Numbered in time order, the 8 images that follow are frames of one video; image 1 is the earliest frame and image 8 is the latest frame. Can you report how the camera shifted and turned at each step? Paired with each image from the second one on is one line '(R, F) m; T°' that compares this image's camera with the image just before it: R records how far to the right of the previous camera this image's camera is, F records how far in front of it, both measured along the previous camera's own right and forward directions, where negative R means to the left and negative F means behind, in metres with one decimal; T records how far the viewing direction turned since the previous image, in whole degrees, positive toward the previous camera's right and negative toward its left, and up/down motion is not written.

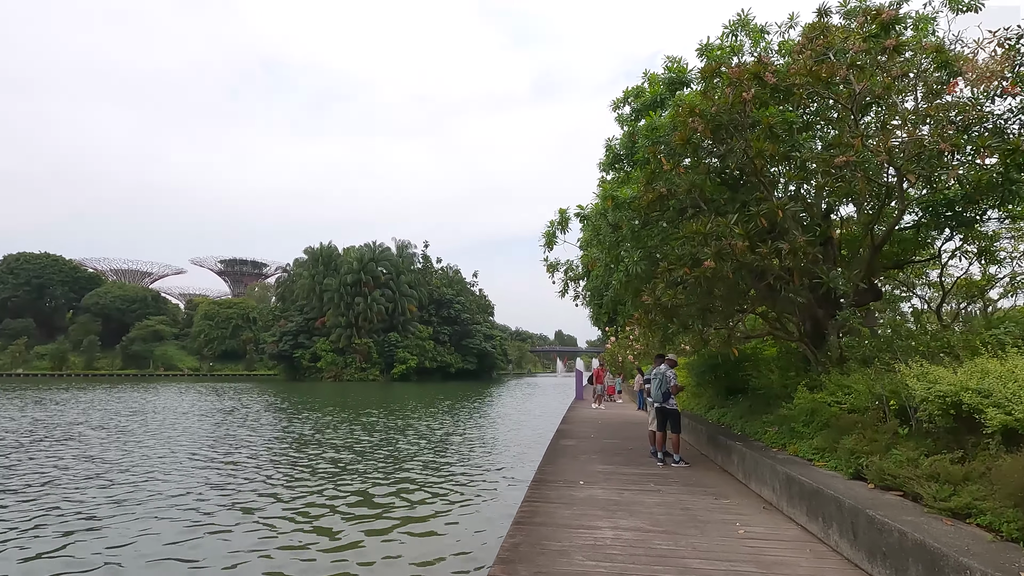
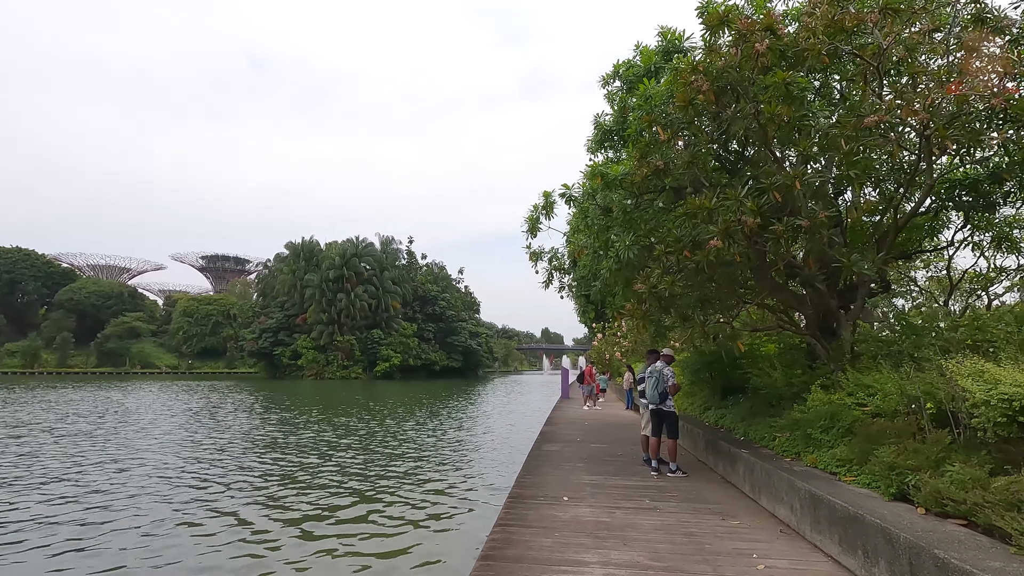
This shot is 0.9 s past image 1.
(+0.1, +0.8) m; +1°
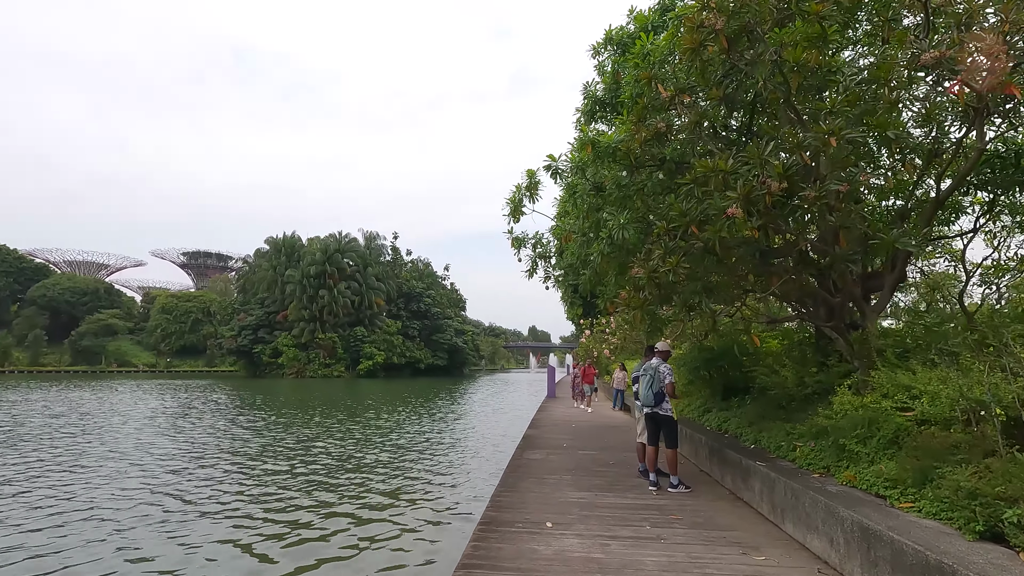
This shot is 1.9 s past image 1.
(+0.1, +0.9) m; +1°
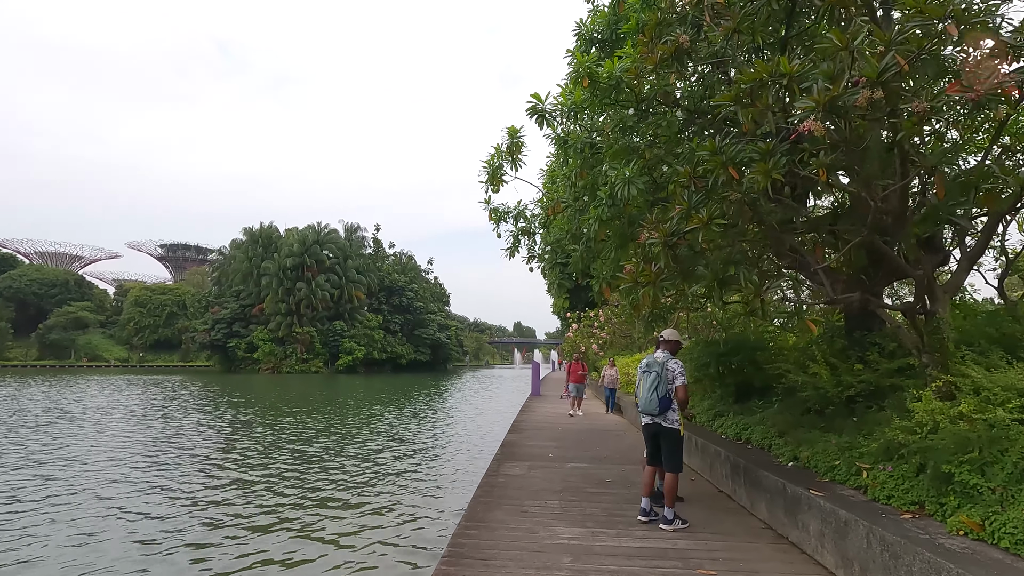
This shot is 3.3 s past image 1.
(+0.1, +1.3) m; +2°
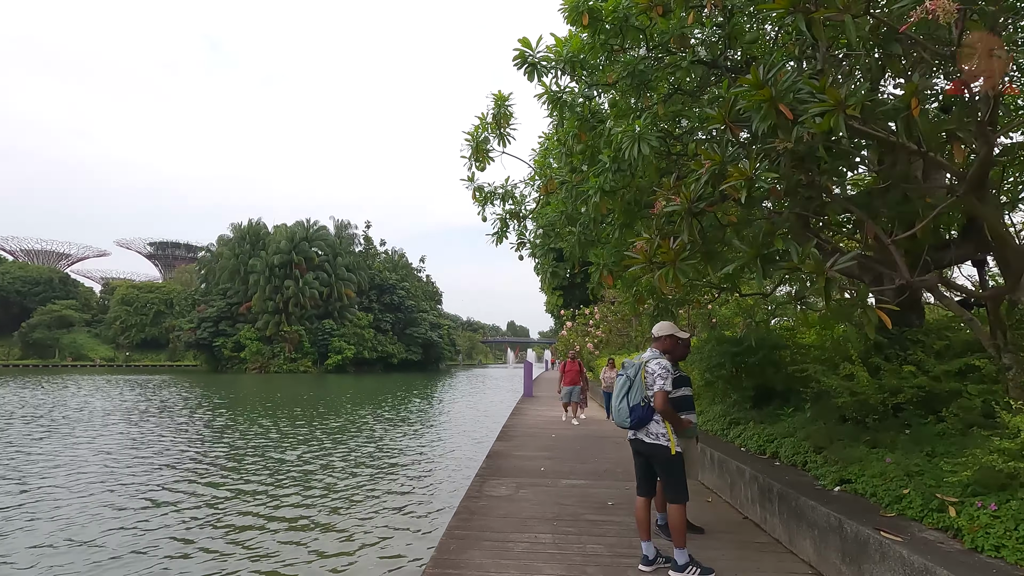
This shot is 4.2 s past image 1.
(+0.1, +0.9) m; +1°
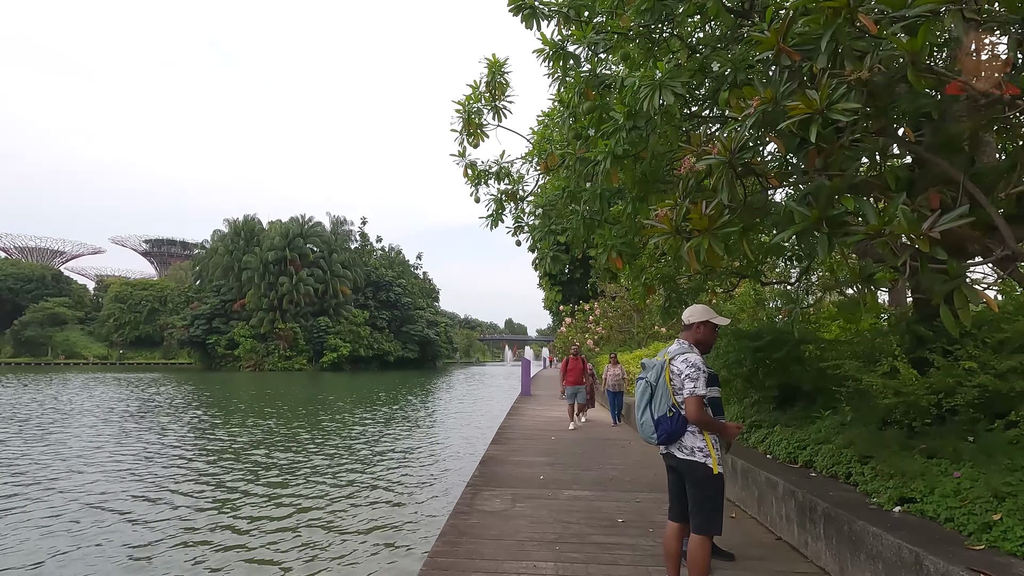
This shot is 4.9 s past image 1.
(0.0, +0.6) m; 0°
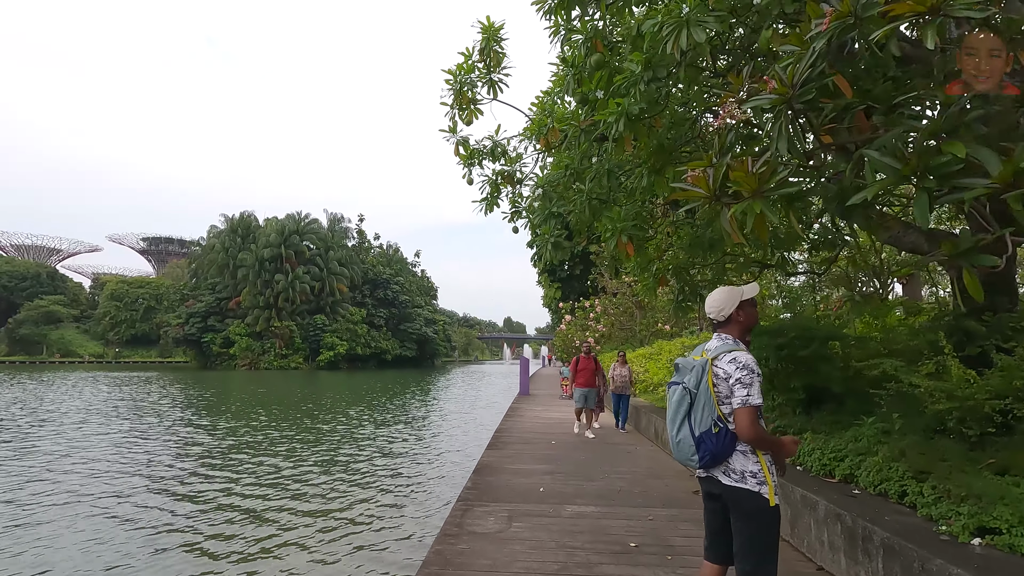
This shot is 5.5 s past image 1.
(0.0, +0.6) m; 0°
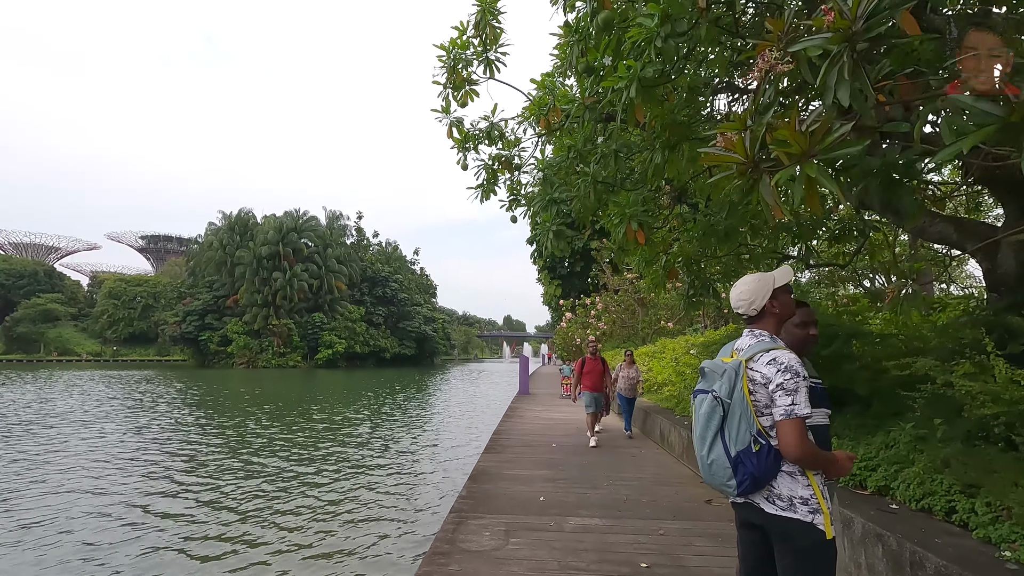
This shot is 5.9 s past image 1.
(0.0, +0.4) m; 0°
